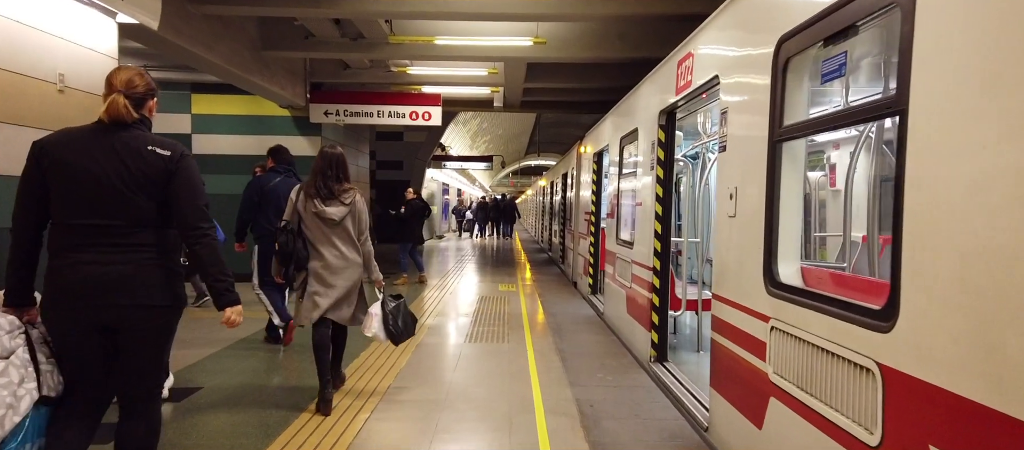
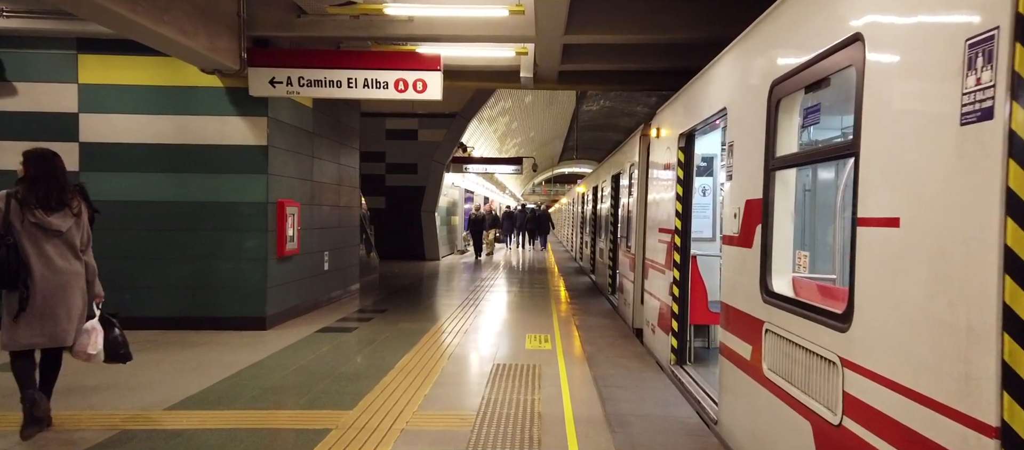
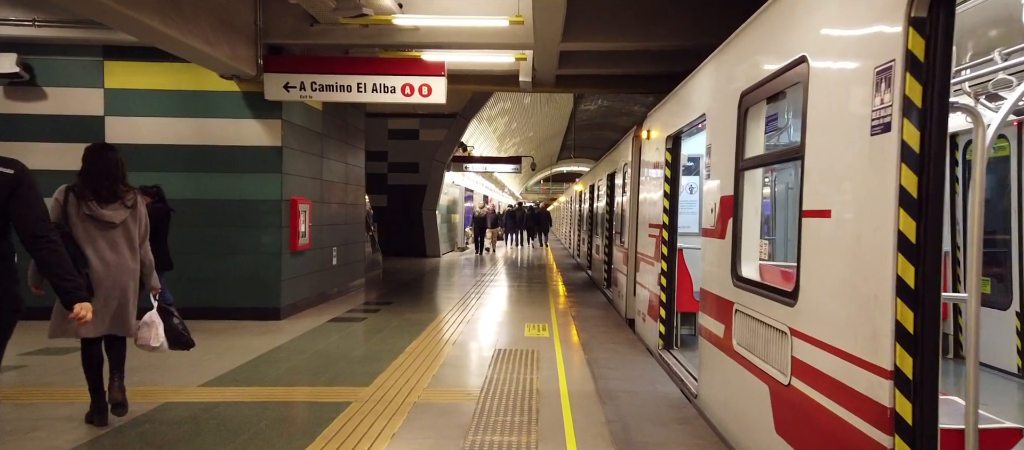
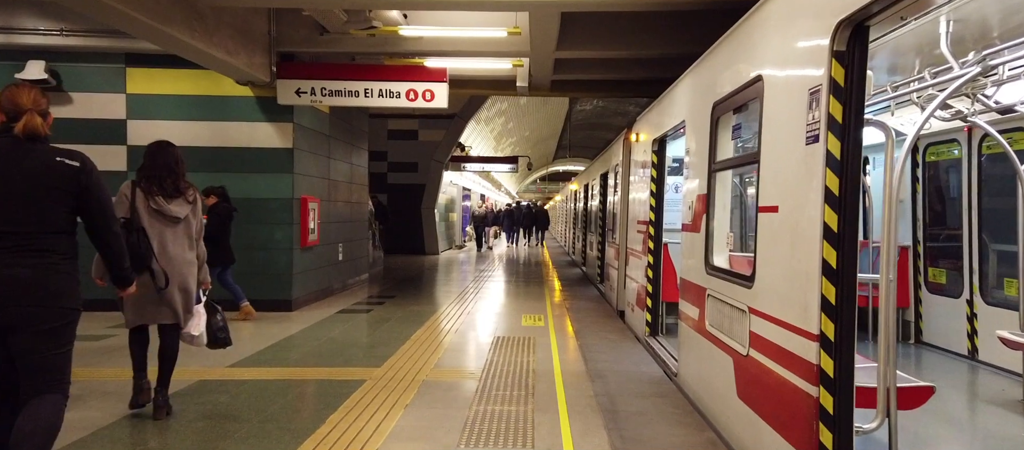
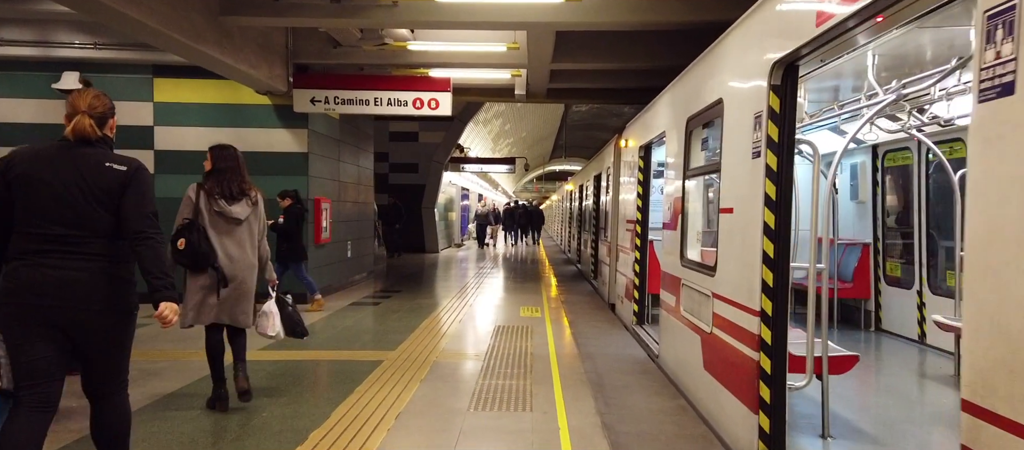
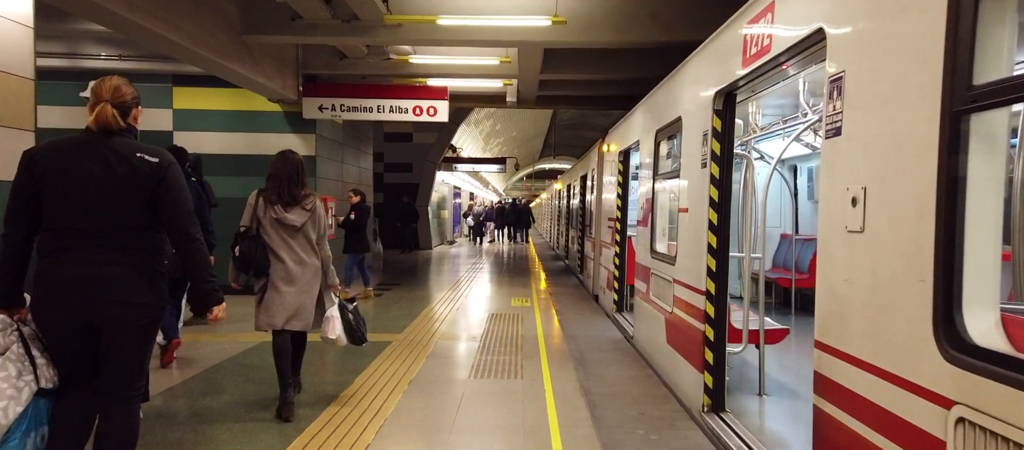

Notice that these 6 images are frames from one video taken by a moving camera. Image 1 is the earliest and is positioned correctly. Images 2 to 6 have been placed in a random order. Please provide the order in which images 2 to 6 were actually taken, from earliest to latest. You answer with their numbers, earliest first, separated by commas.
6, 5, 4, 3, 2
